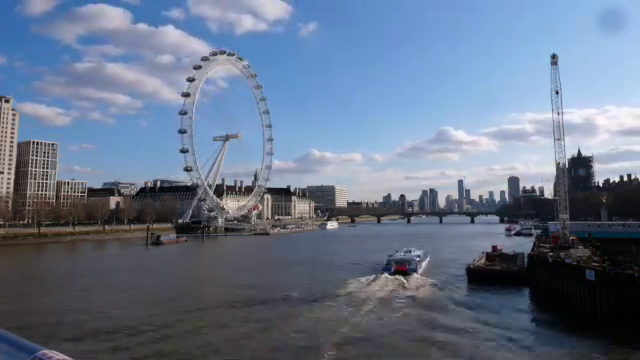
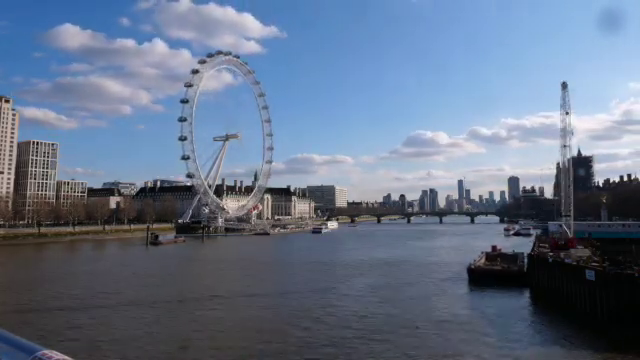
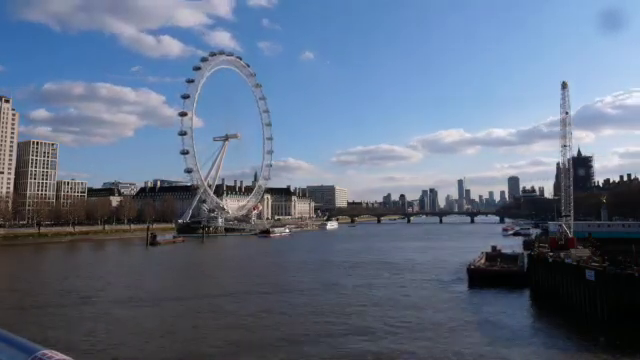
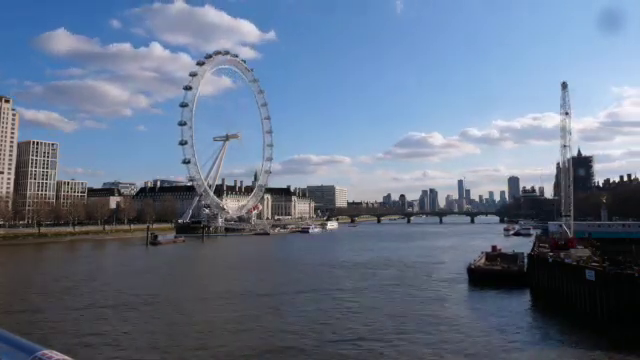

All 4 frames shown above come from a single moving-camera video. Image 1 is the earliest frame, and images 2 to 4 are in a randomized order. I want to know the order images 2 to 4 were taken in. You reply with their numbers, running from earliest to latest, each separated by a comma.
2, 4, 3
